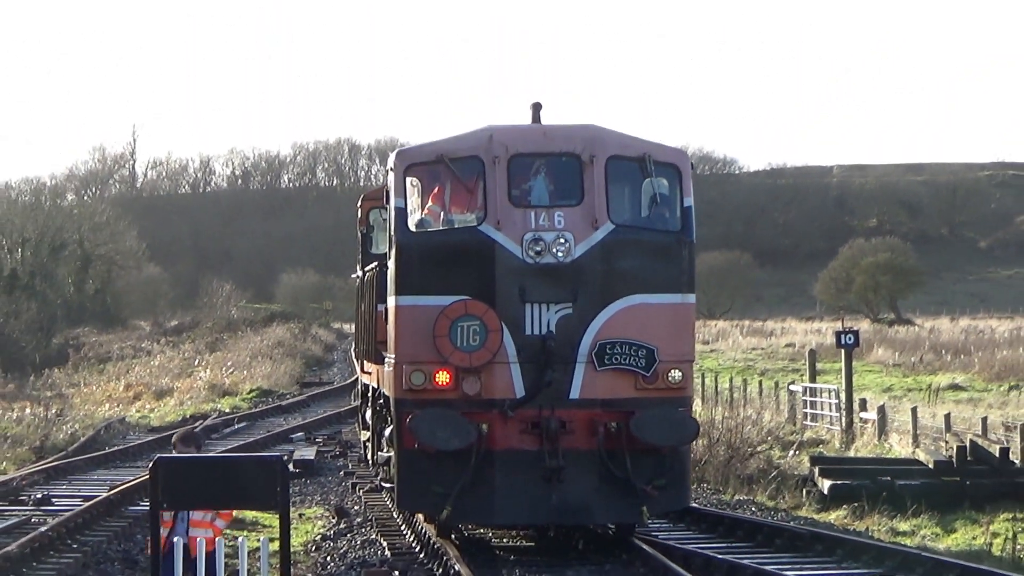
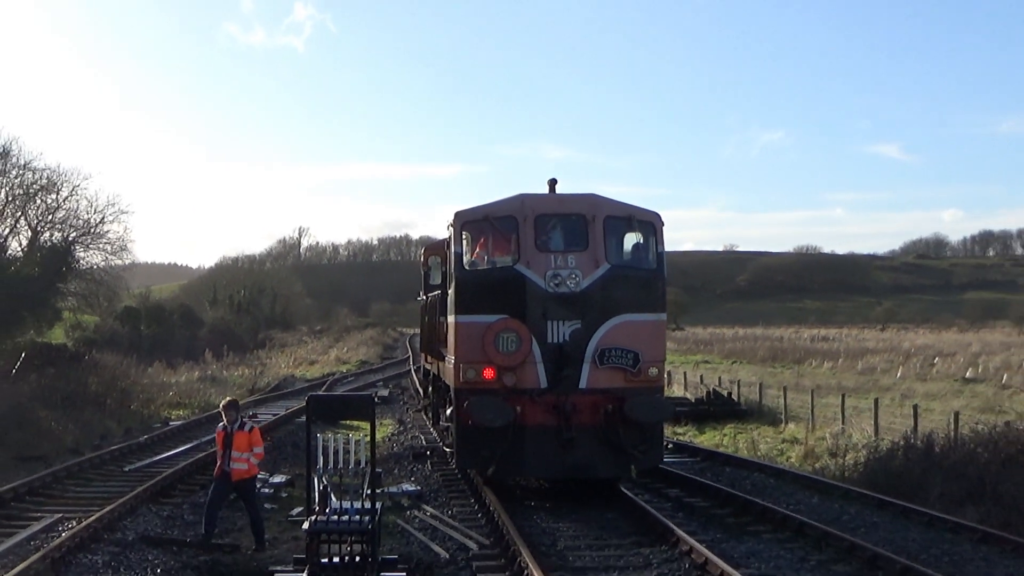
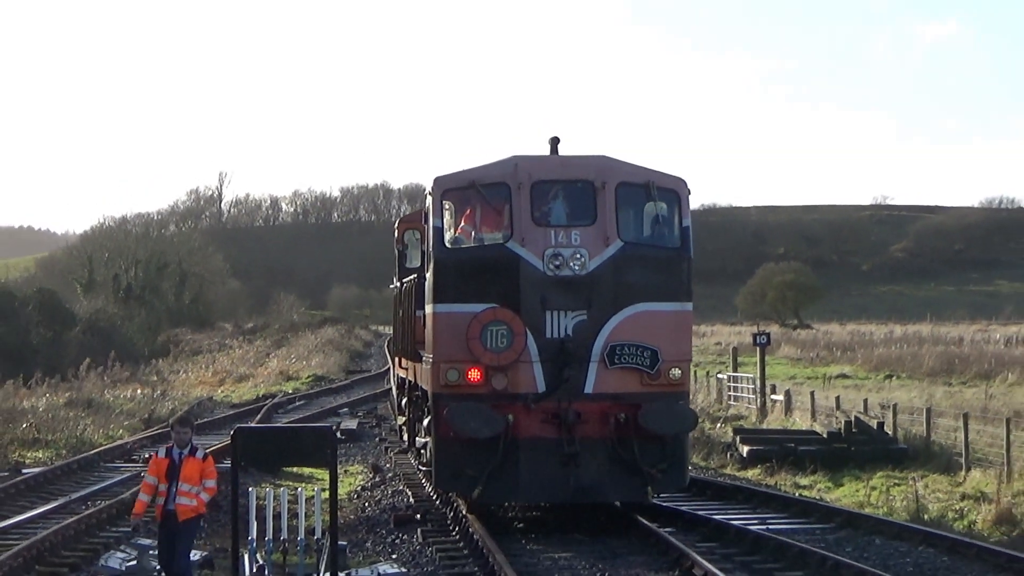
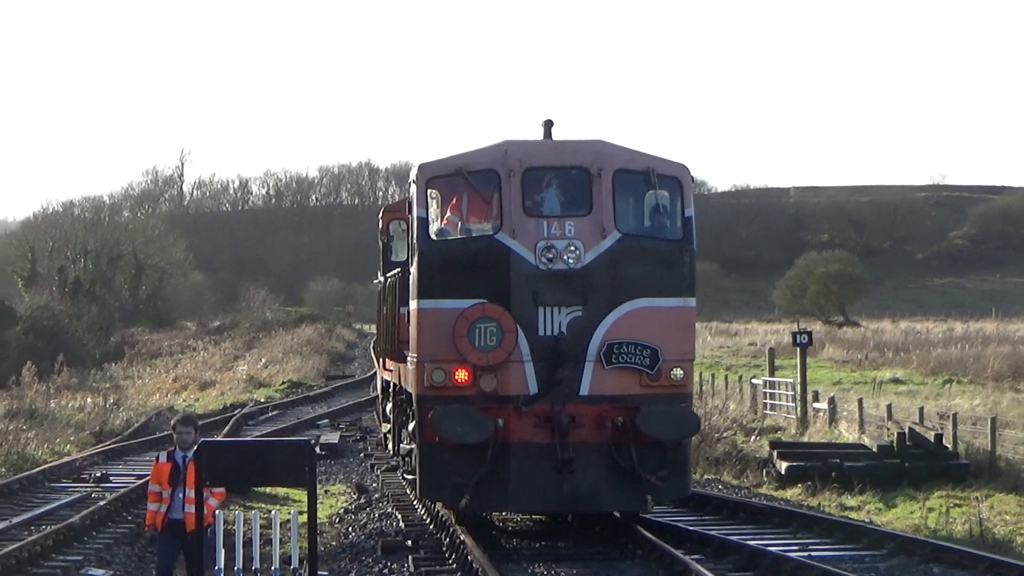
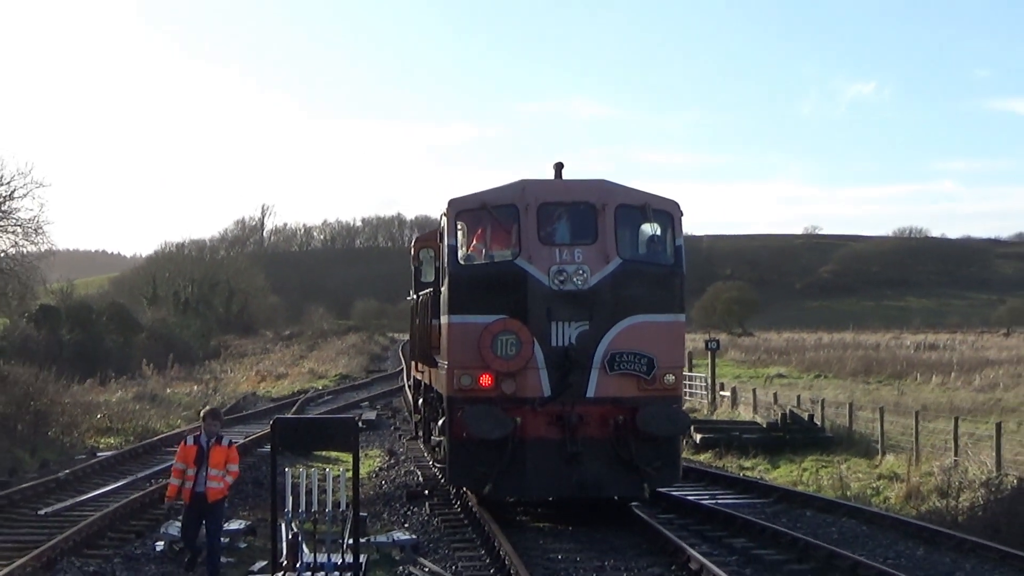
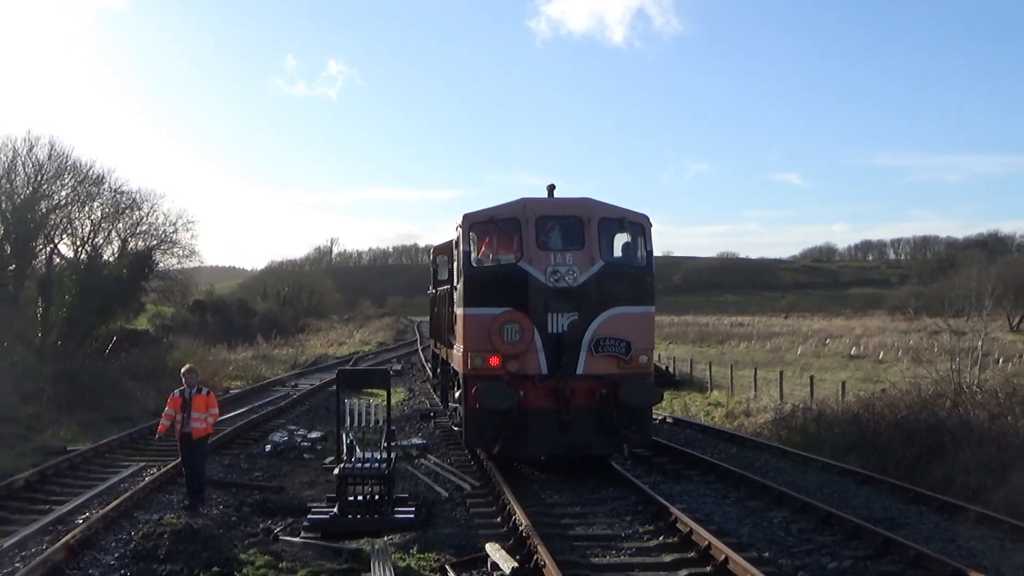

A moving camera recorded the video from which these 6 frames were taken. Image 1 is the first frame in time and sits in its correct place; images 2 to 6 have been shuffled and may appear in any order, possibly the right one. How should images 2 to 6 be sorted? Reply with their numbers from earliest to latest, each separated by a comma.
4, 3, 5, 2, 6
